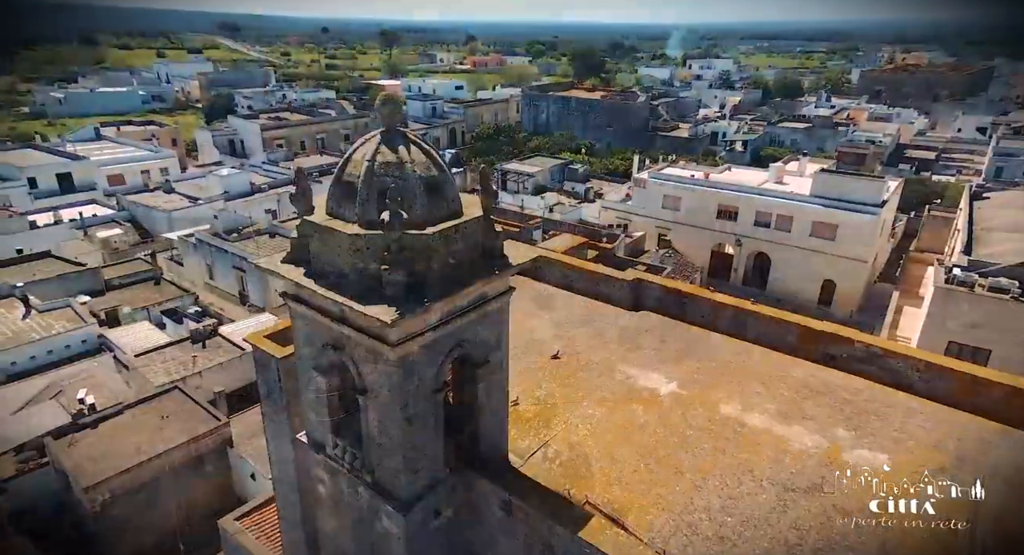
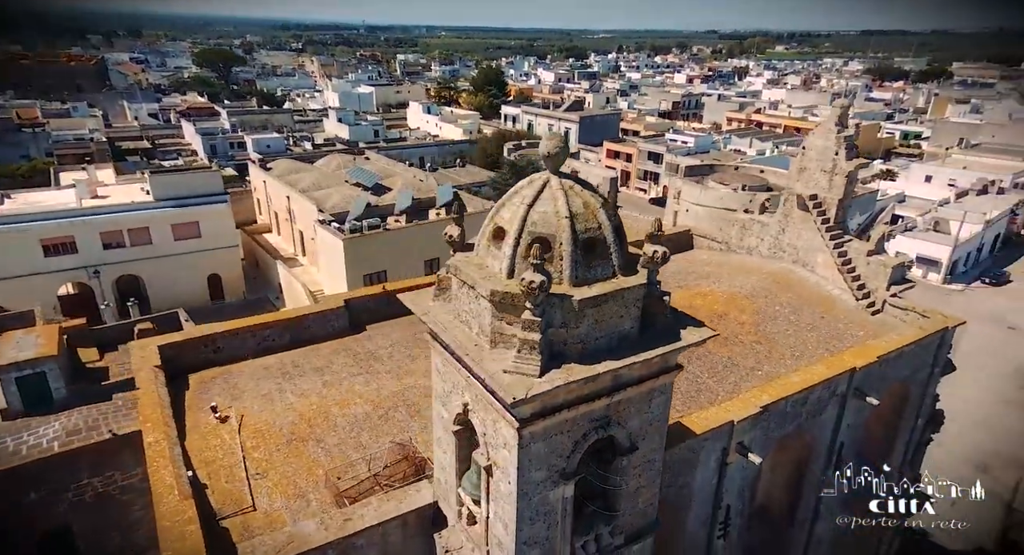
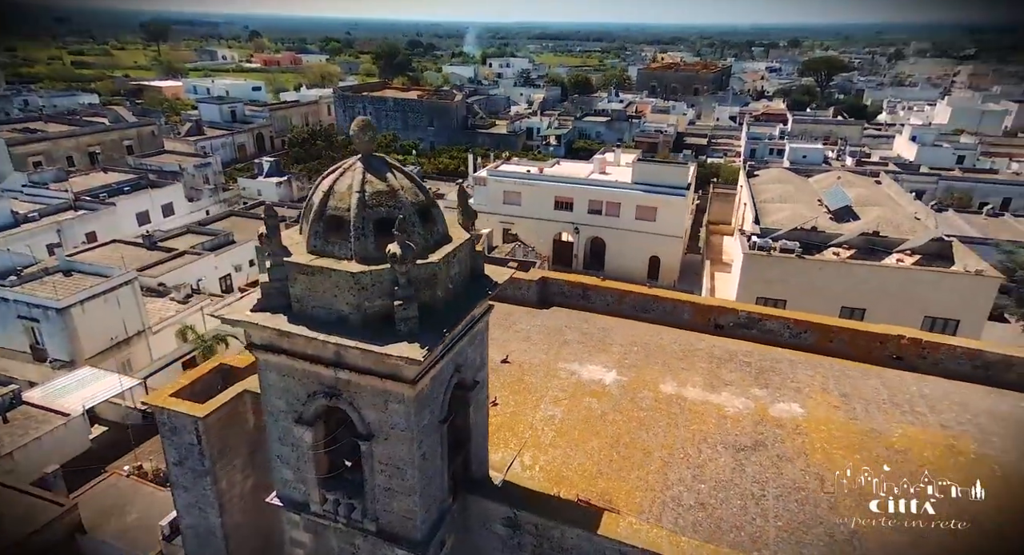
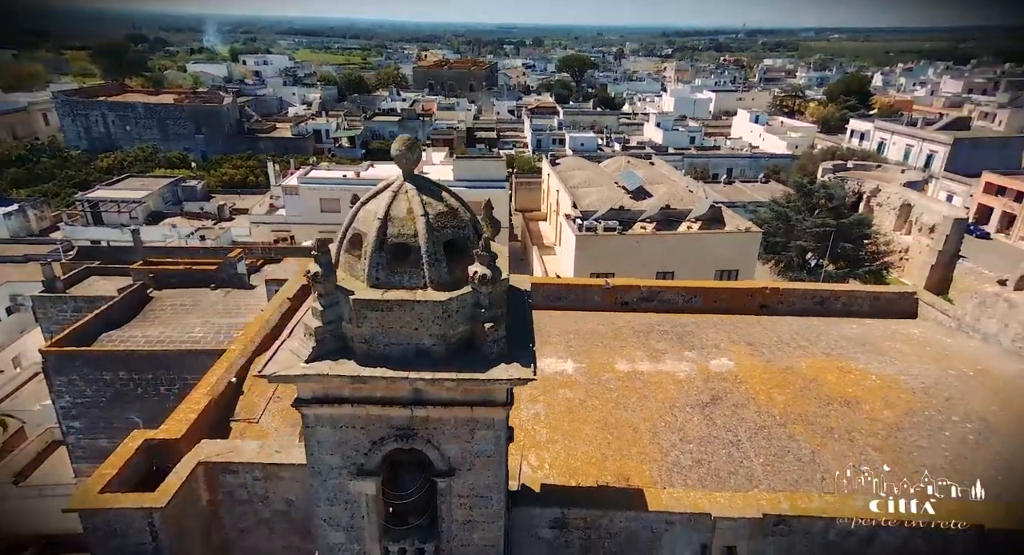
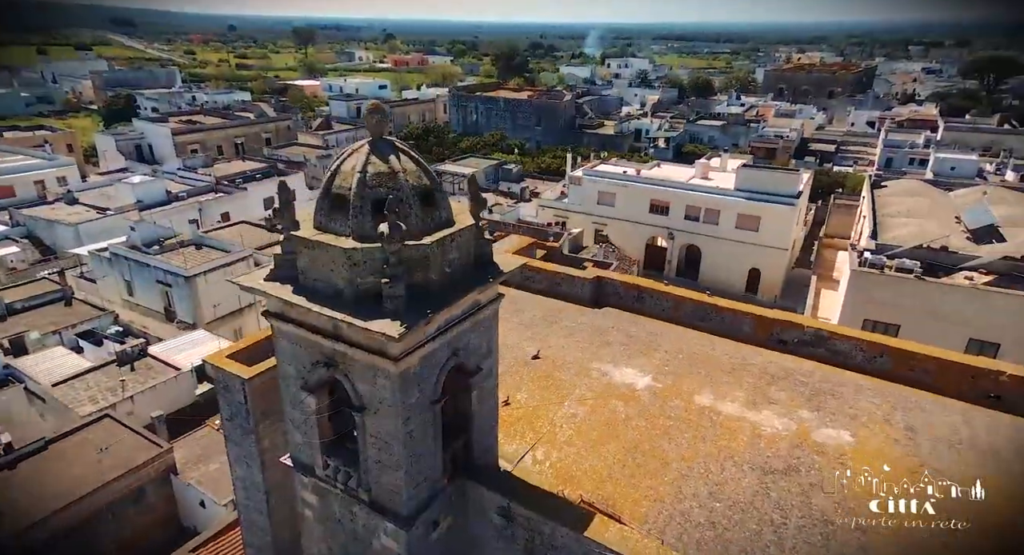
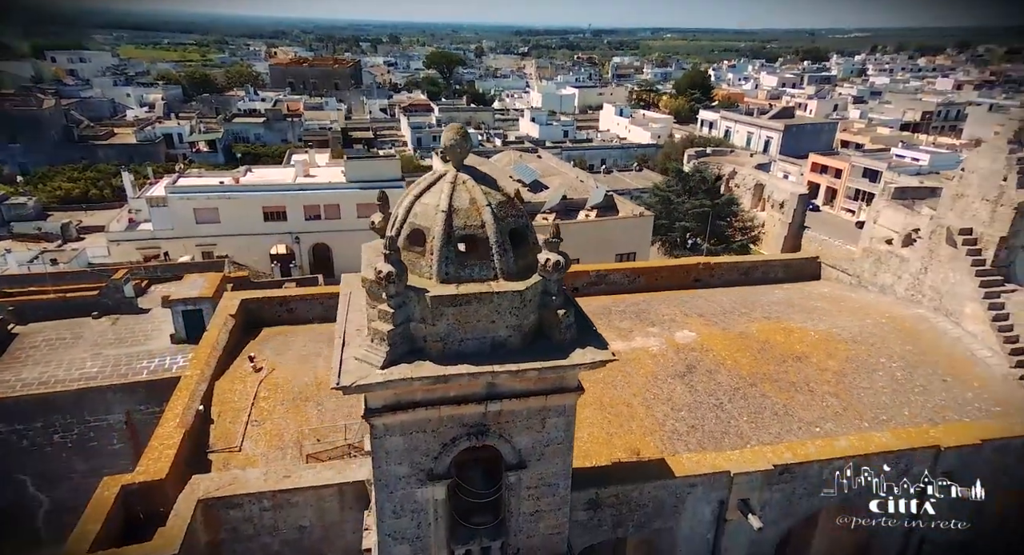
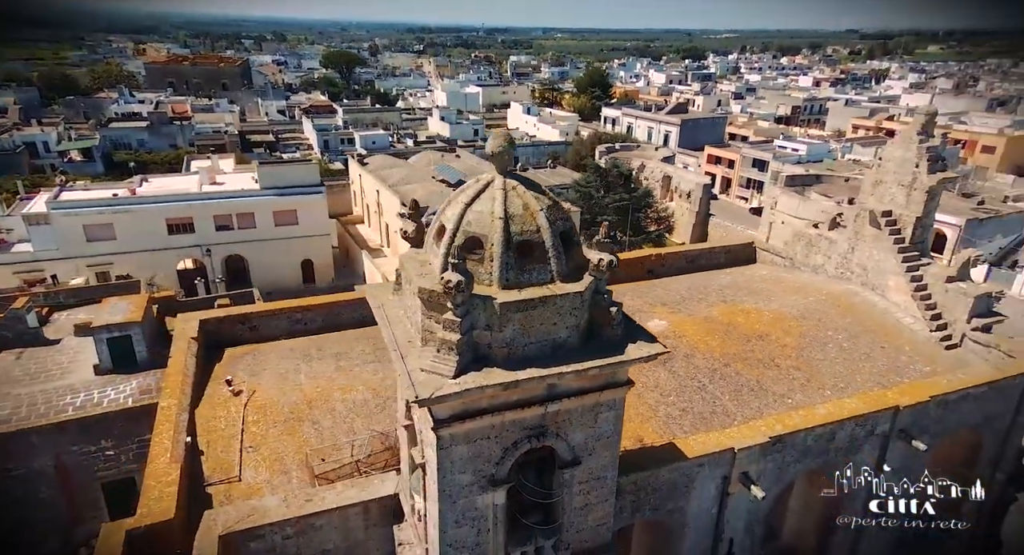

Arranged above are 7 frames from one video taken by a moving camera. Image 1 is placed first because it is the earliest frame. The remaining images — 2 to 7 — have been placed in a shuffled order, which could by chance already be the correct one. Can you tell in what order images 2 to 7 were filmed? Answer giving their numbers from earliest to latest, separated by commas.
5, 3, 4, 6, 7, 2
